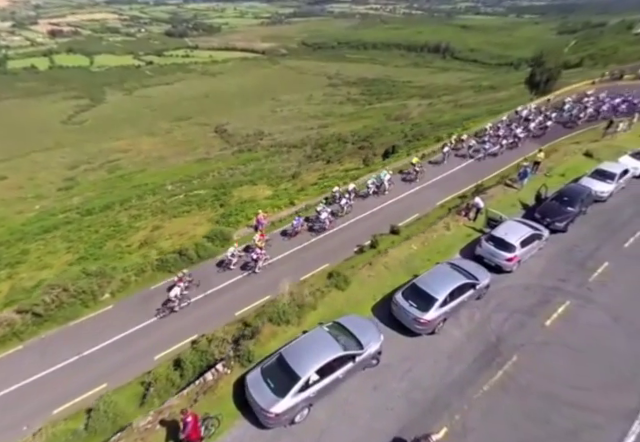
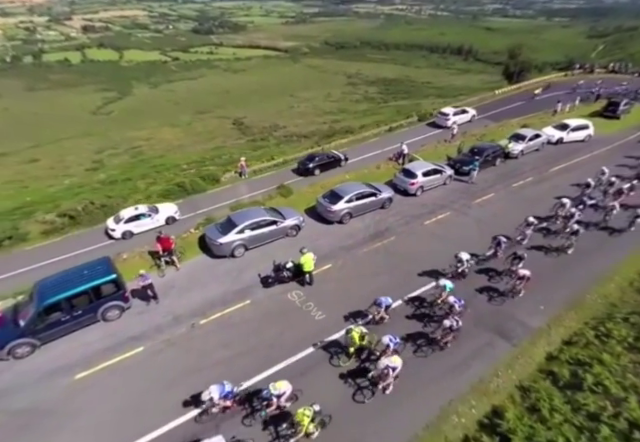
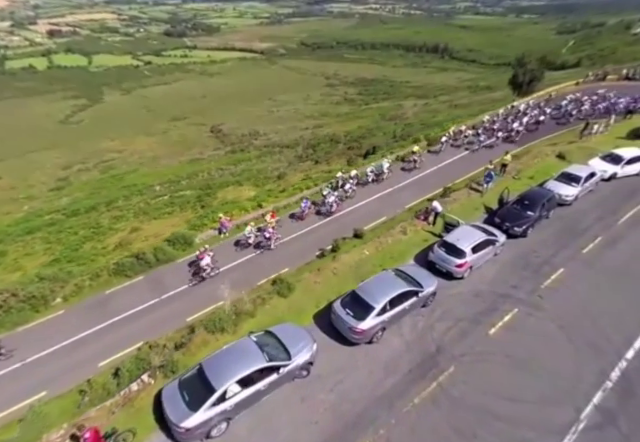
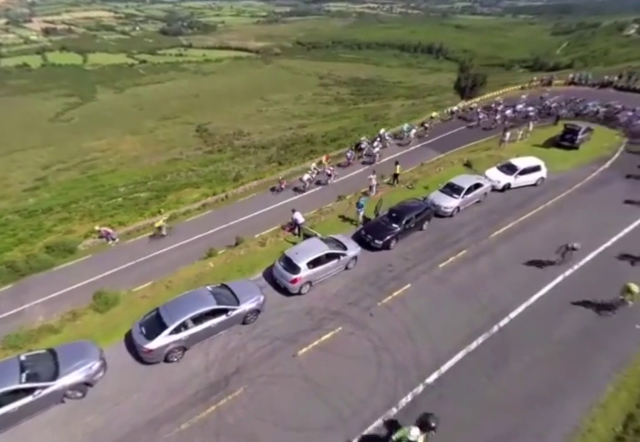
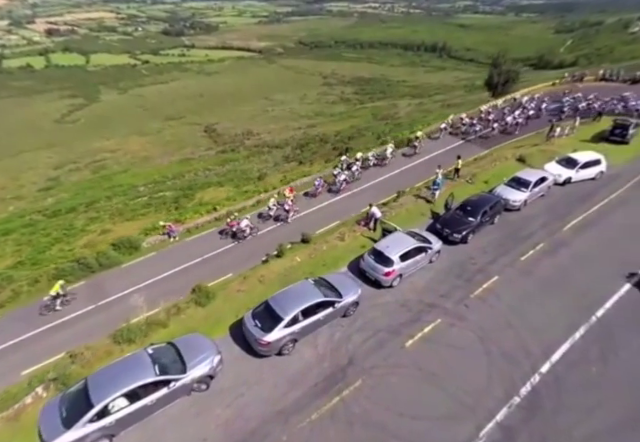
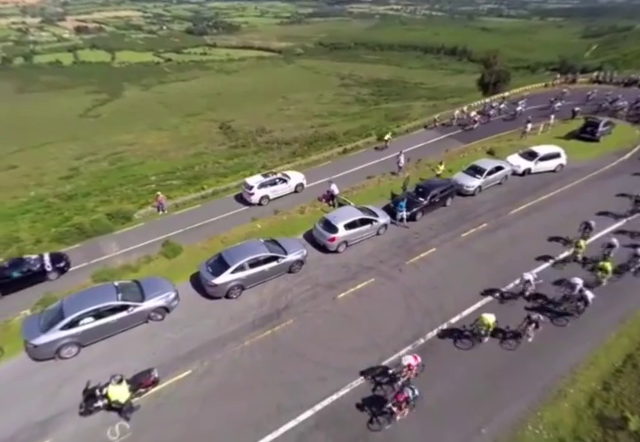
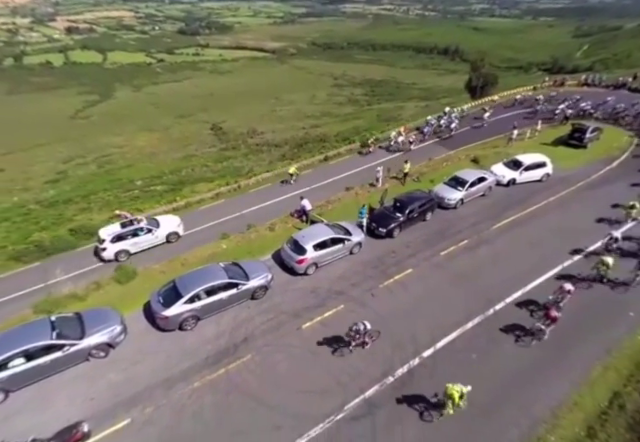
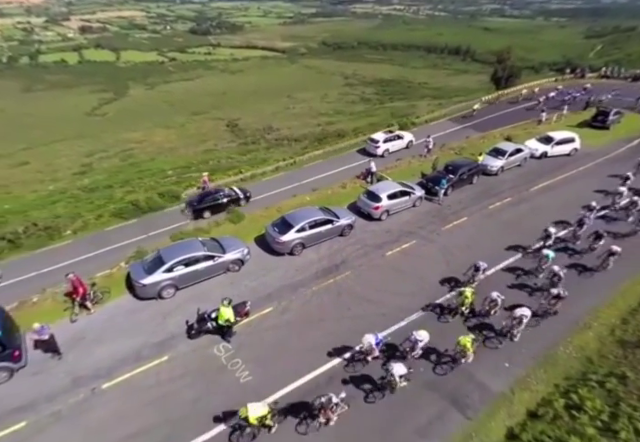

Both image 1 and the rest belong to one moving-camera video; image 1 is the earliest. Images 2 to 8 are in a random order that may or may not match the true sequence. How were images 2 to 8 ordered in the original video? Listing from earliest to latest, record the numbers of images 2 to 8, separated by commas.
3, 5, 4, 7, 6, 8, 2
